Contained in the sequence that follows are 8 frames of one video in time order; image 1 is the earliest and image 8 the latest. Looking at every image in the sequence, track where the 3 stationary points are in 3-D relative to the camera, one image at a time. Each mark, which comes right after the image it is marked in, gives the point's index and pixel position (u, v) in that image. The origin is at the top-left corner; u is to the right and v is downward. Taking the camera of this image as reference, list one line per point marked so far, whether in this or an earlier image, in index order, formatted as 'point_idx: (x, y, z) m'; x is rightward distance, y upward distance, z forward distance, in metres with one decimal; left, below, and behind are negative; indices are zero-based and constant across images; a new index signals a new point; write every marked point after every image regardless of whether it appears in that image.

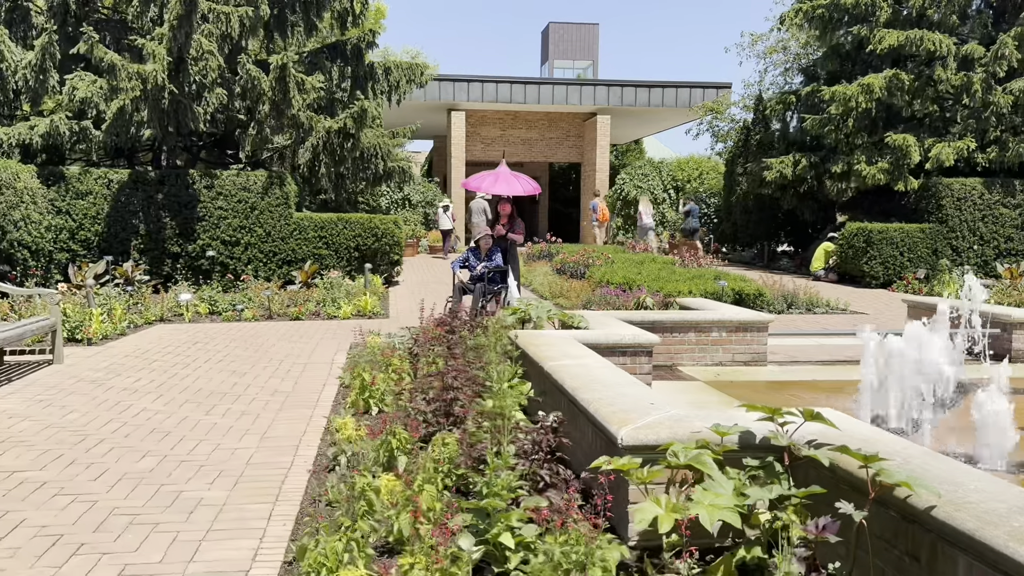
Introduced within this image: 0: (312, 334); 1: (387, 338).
0: (-2.2, -0.5, +9.8) m
1: (-1.1, -0.5, +7.9) m
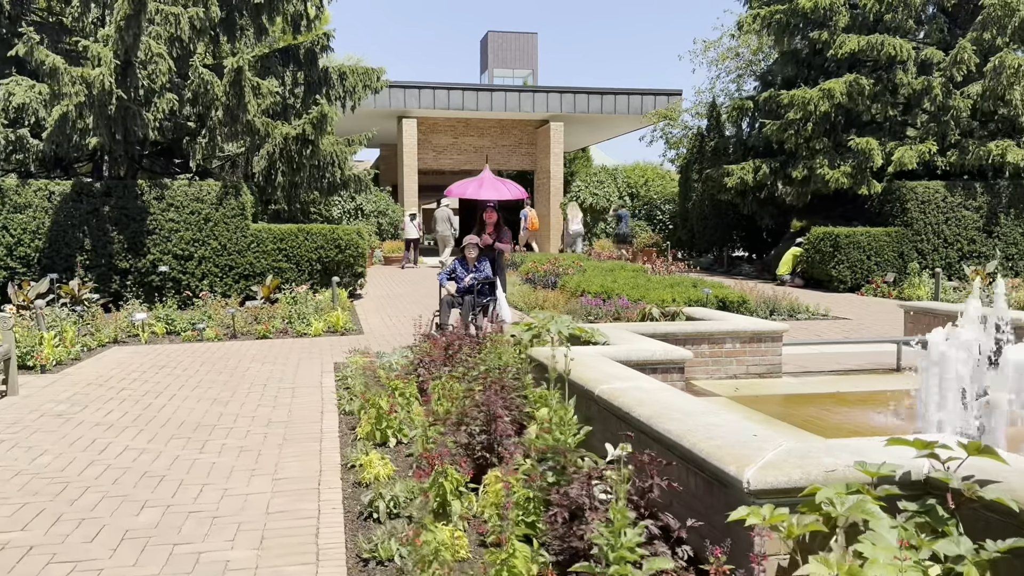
0: (-2.3, -0.7, +9.2) m
1: (-1.1, -0.6, +7.4) m
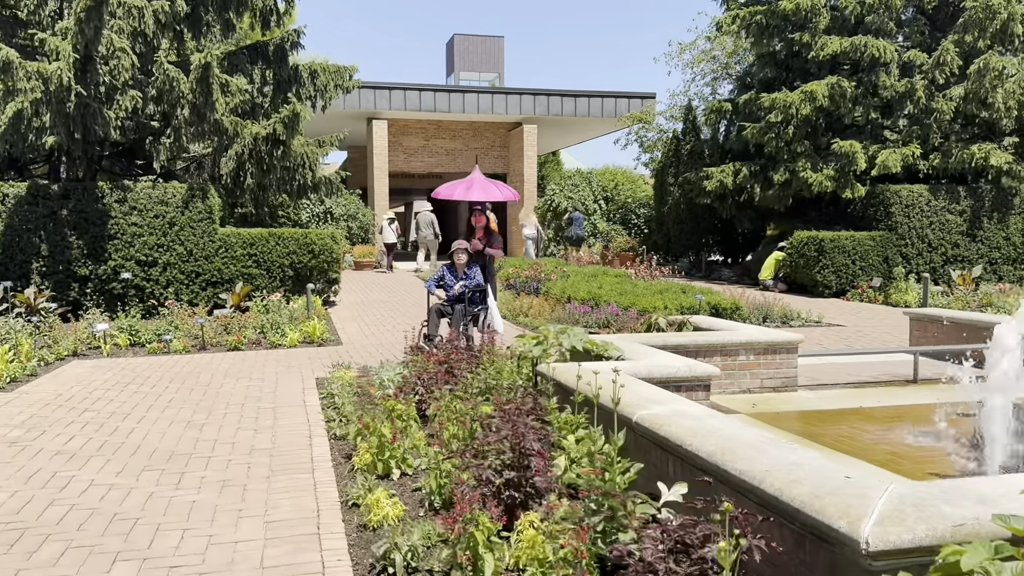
0: (-2.4, -0.8, +8.6) m
1: (-1.1, -0.7, +6.8) m
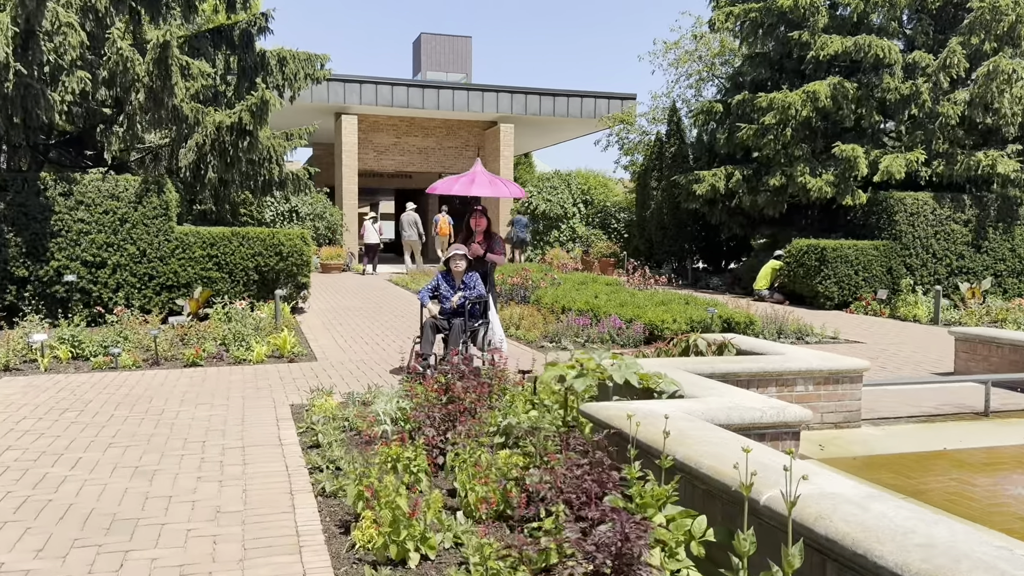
0: (-2.4, -0.8, +7.4) m
1: (-1.0, -0.8, +5.7) m
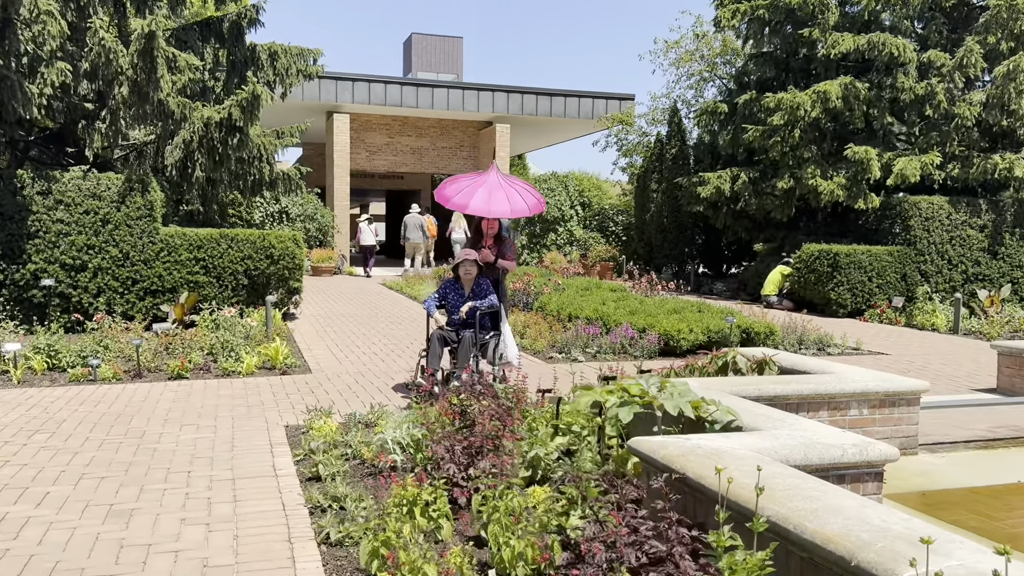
0: (-2.3, -0.9, +6.8) m
1: (-0.9, -0.8, +5.1) m
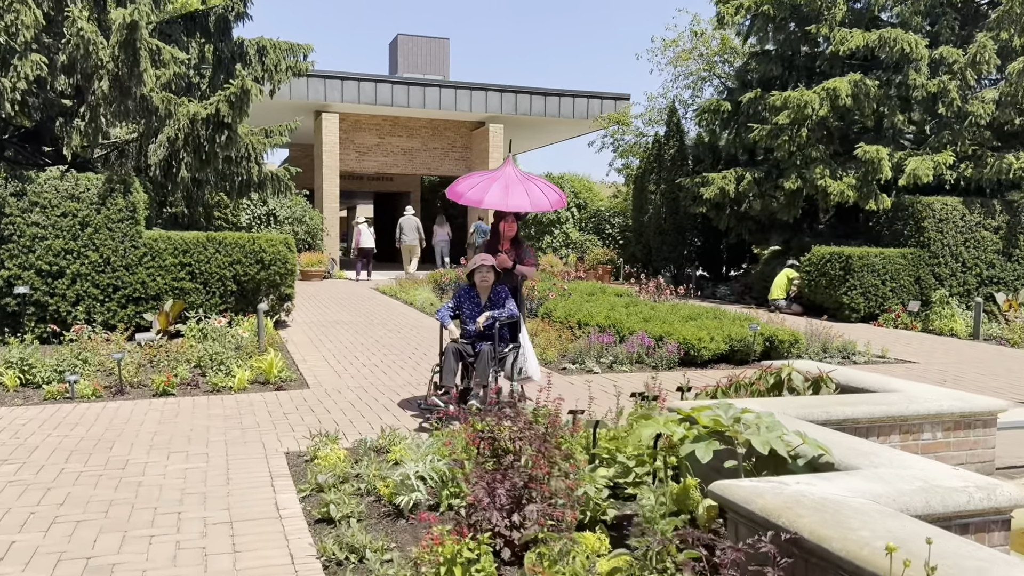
0: (-2.1, -1.0, +6.1) m
1: (-0.7, -0.9, +4.5) m
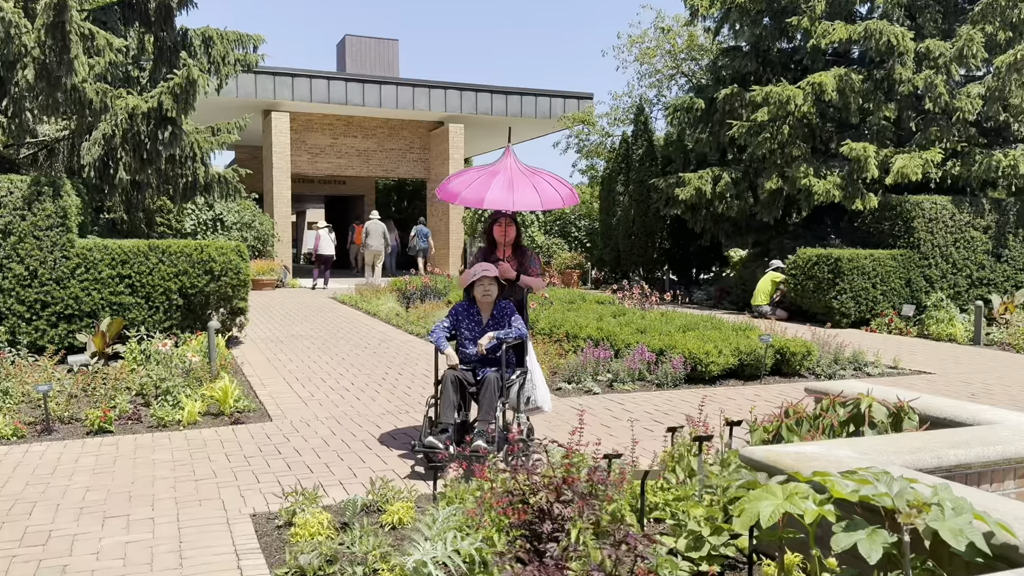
0: (-2.1, -1.1, +5.1) m
1: (-0.6, -1.0, +3.5) m
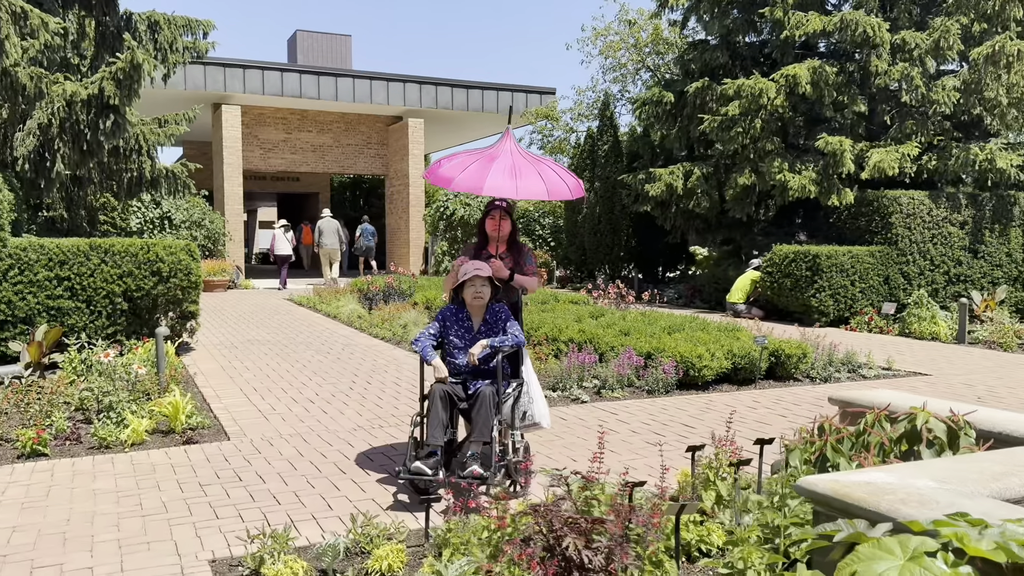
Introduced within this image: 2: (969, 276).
0: (-2.1, -1.1, +4.4) m
1: (-0.5, -1.0, +2.9) m
2: (+6.9, +0.2, +13.5) m
